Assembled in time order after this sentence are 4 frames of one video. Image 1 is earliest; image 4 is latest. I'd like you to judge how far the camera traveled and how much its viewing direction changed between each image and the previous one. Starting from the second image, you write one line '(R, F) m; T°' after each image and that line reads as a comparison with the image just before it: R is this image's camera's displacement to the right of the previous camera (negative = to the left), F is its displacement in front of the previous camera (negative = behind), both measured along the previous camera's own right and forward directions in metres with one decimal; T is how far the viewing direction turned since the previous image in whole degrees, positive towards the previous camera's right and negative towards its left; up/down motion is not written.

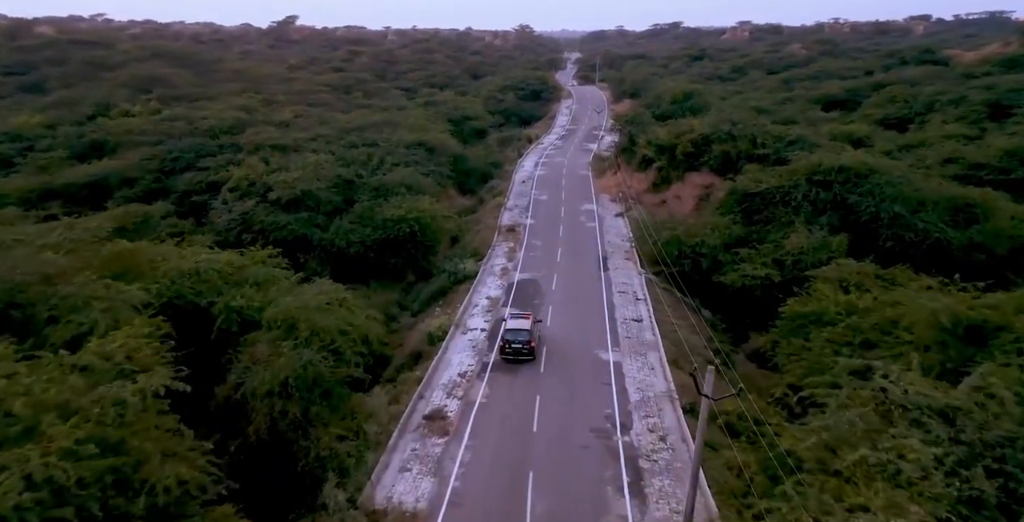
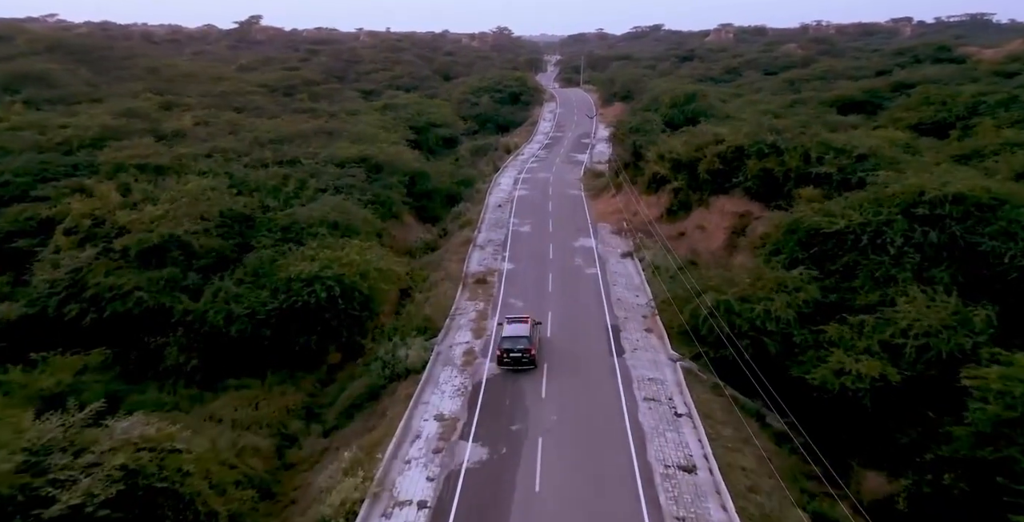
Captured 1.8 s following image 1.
(+0.5, +12.9) m; +2°
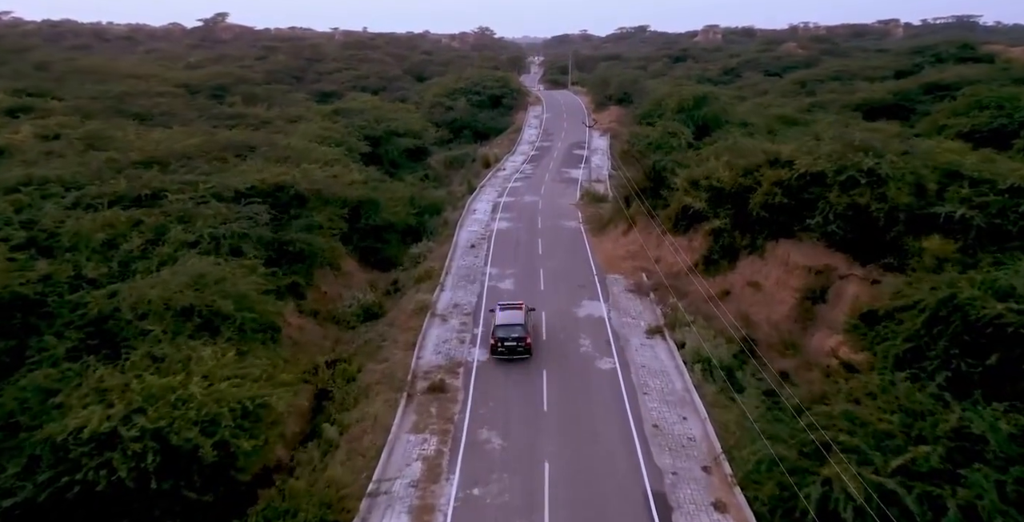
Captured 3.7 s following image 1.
(+0.3, +12.1) m; +1°
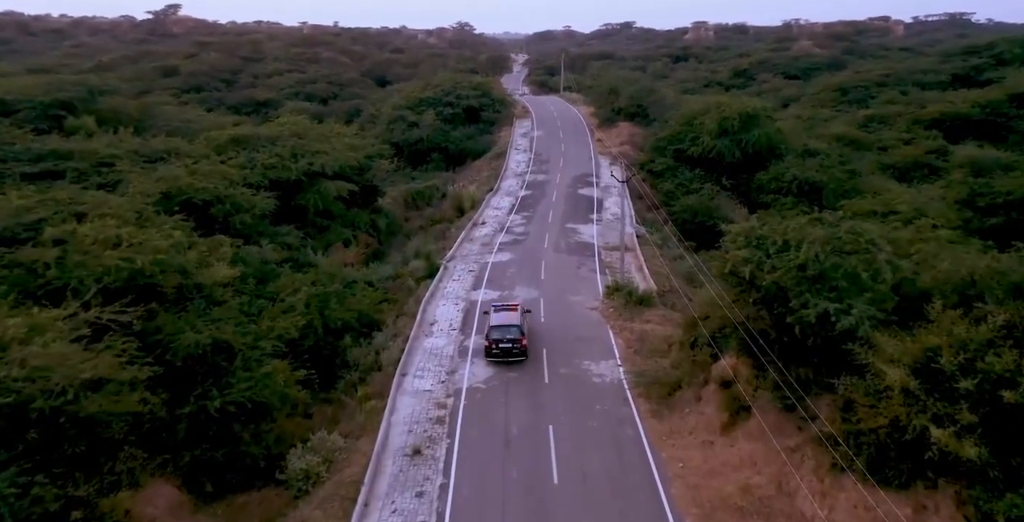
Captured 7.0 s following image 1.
(-0.1, +18.3) m; +1°
